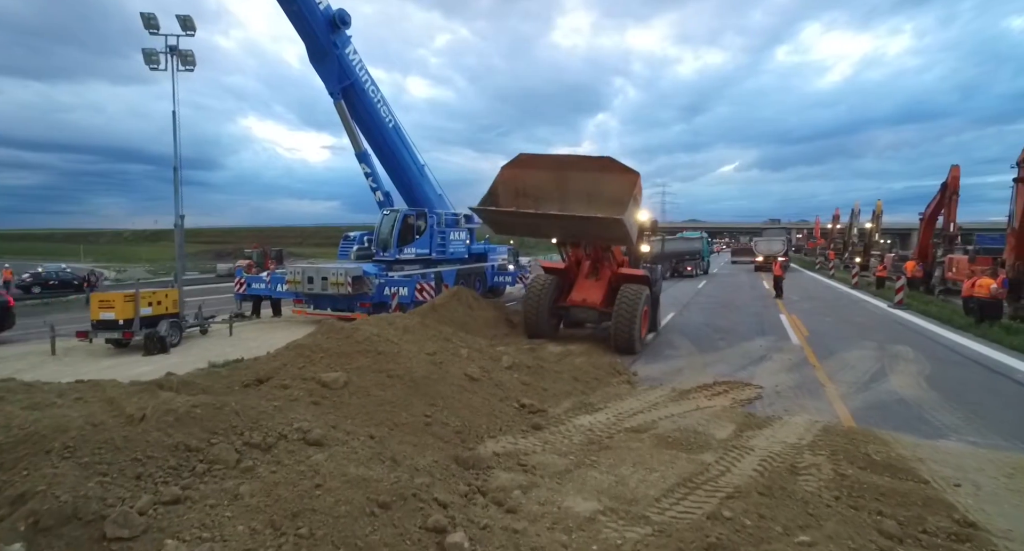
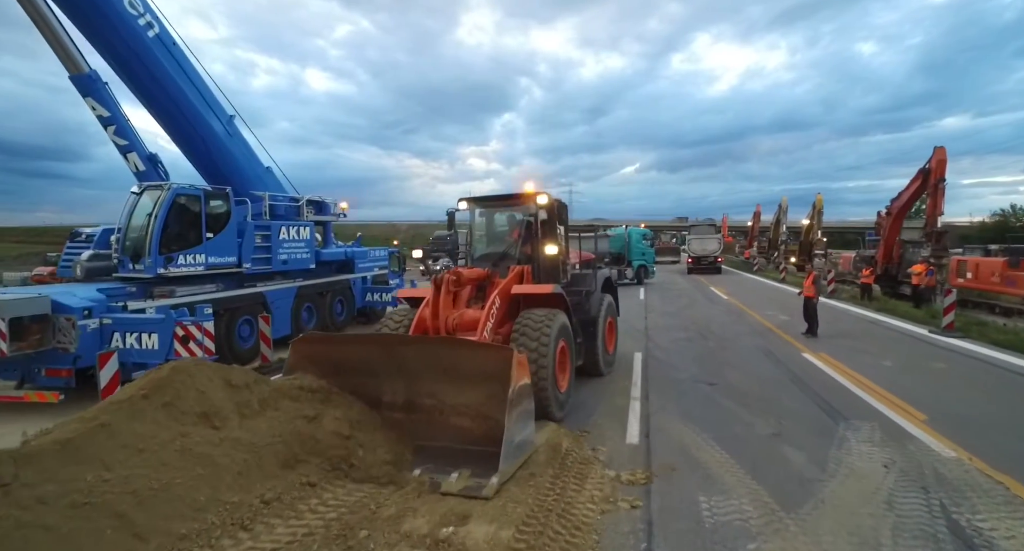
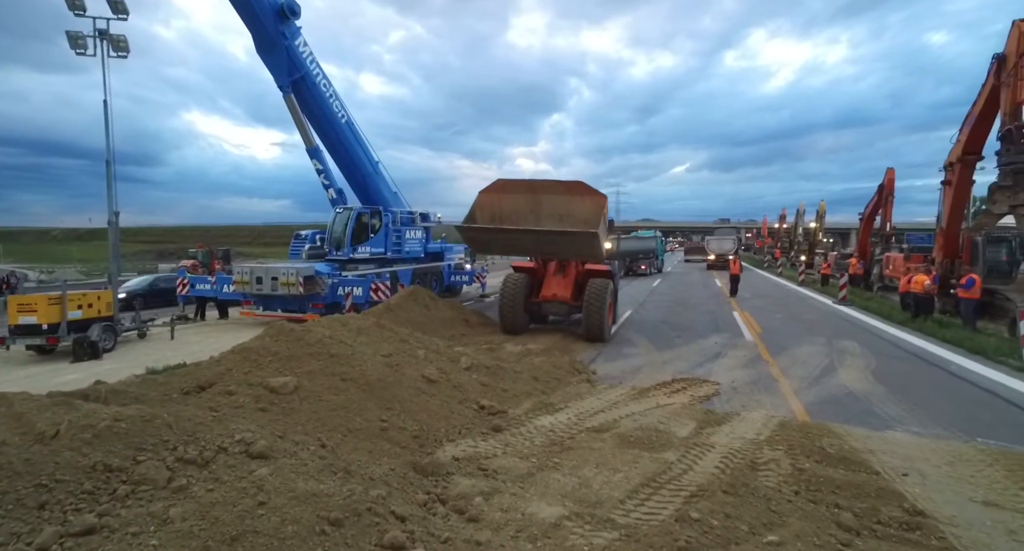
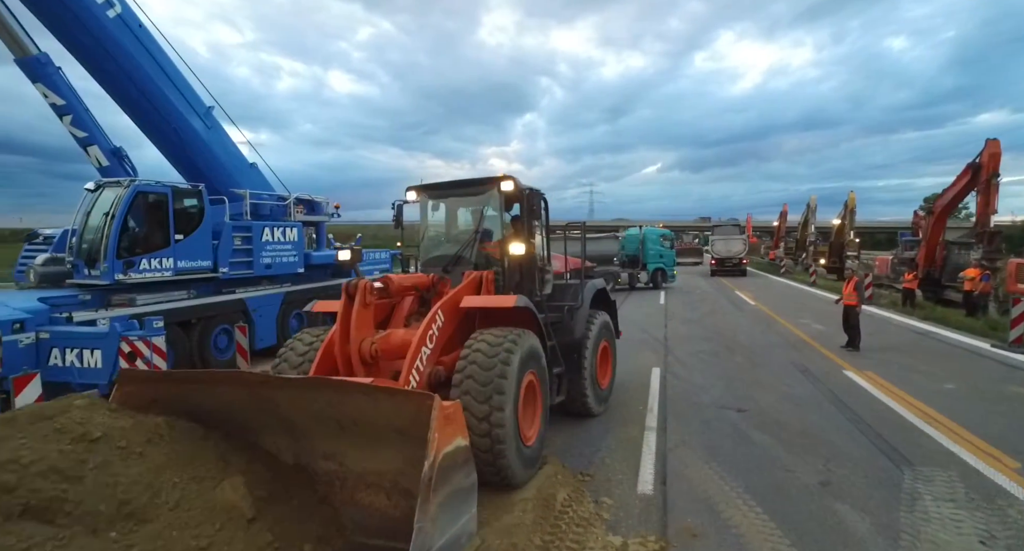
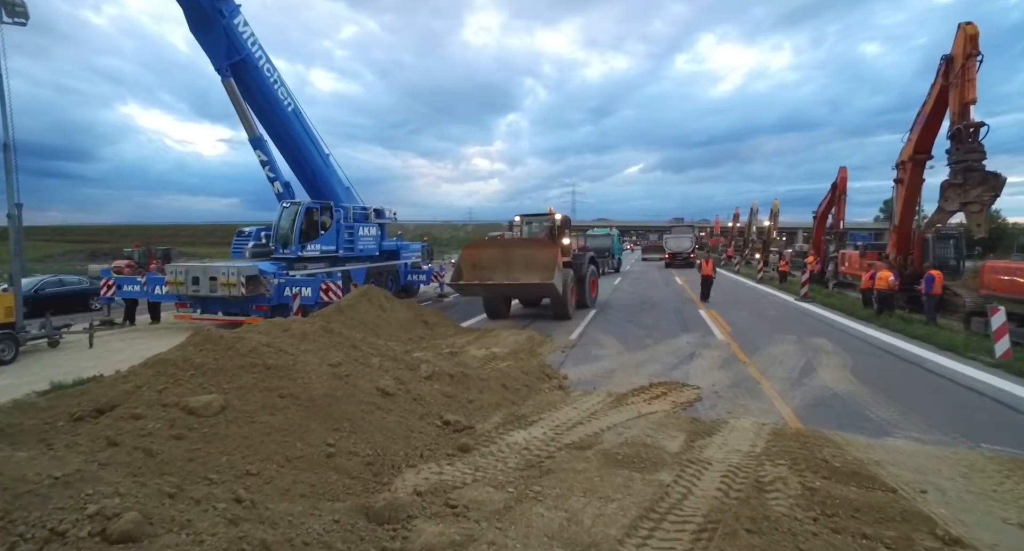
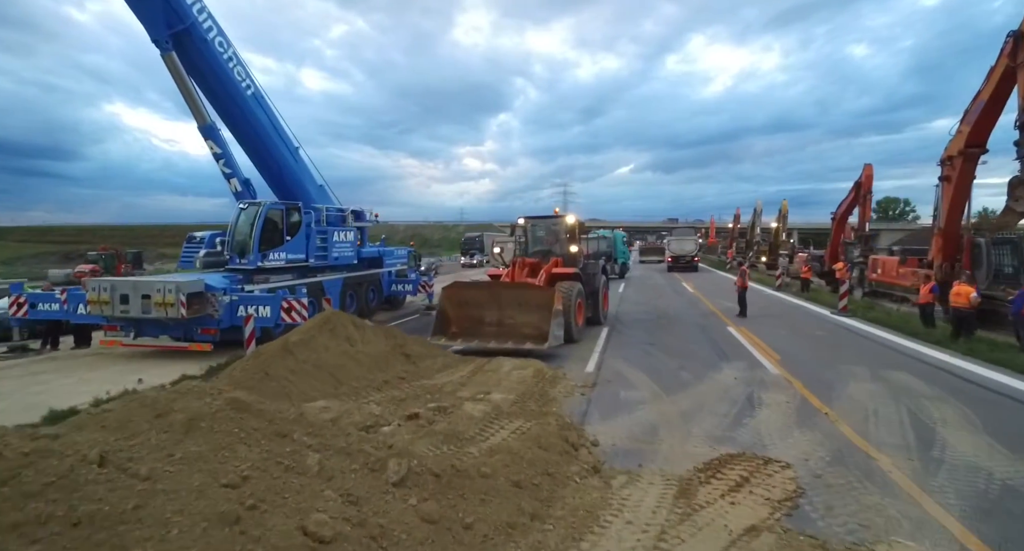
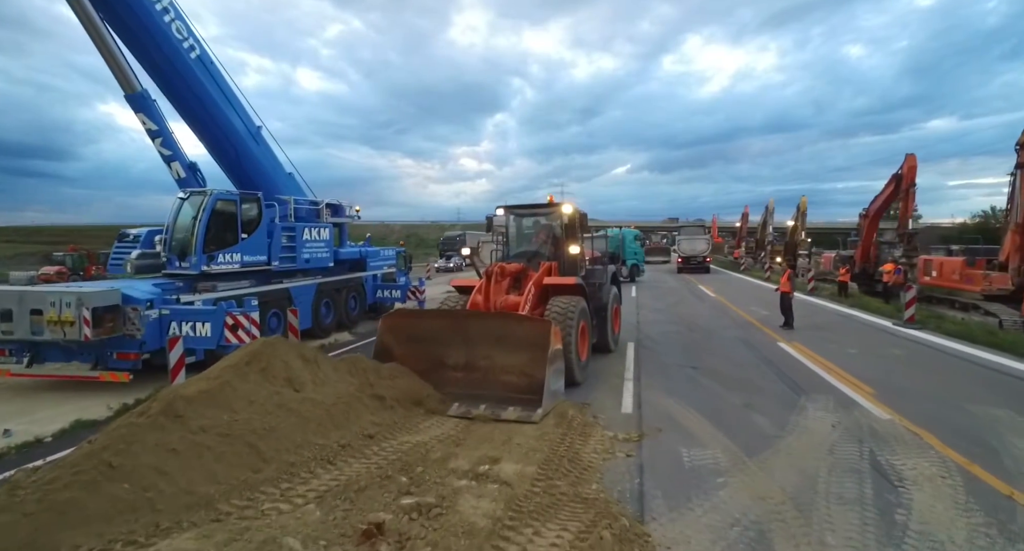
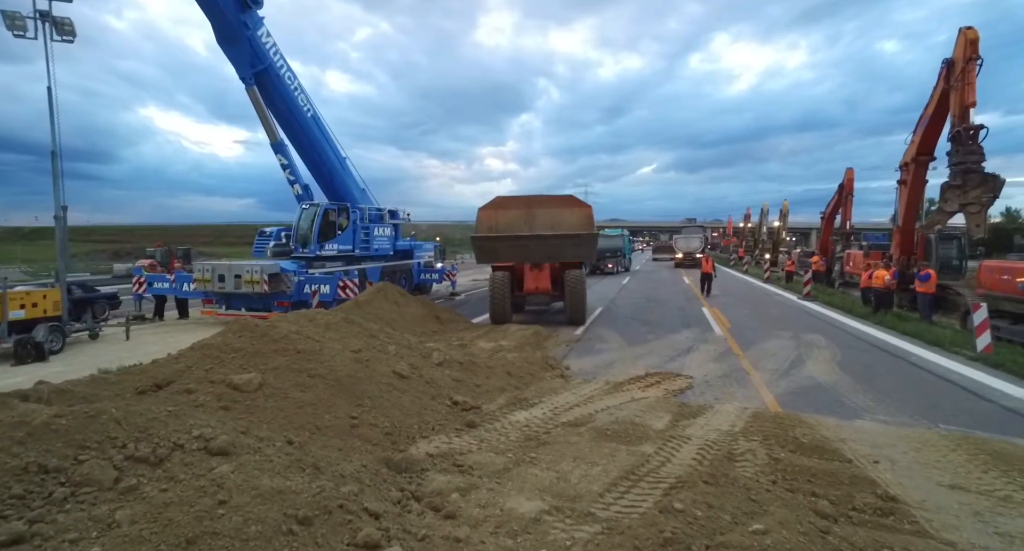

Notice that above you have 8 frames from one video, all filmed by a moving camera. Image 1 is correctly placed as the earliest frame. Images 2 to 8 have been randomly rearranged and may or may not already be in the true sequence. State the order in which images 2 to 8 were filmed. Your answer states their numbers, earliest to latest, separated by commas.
3, 8, 5, 6, 7, 2, 4
